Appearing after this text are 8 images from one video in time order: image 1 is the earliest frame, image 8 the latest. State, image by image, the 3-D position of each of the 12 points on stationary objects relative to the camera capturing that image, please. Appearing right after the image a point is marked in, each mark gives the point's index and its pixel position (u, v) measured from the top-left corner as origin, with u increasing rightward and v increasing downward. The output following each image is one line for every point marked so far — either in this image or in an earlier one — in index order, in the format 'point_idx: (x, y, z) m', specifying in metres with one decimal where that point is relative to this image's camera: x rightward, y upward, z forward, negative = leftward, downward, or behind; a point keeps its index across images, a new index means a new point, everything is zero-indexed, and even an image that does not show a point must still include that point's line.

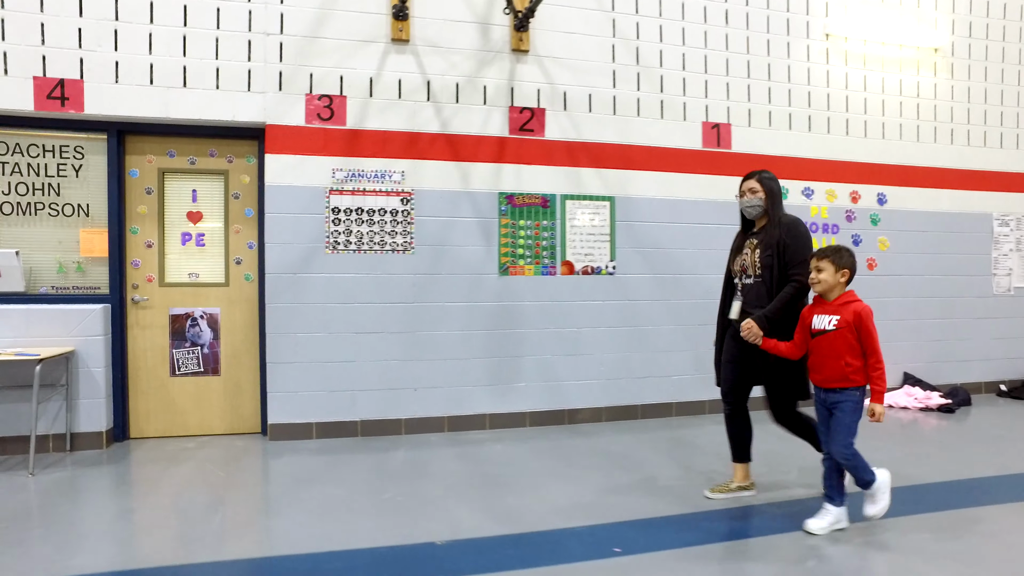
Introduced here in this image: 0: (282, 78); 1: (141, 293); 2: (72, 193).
0: (-1.3, +1.2, +3.5) m
1: (-2.1, 0.0, +3.6) m
2: (-2.4, +0.5, +3.4) m
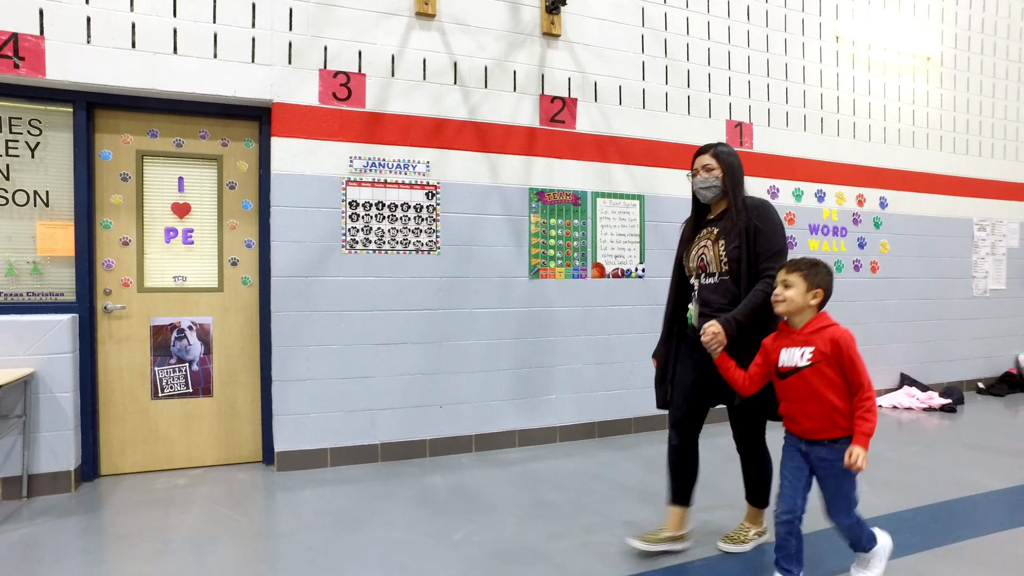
0: (-1.1, +1.2, +3.1) m
1: (-1.9, -0.1, +2.9) m
2: (-2.2, +0.5, +2.8) m
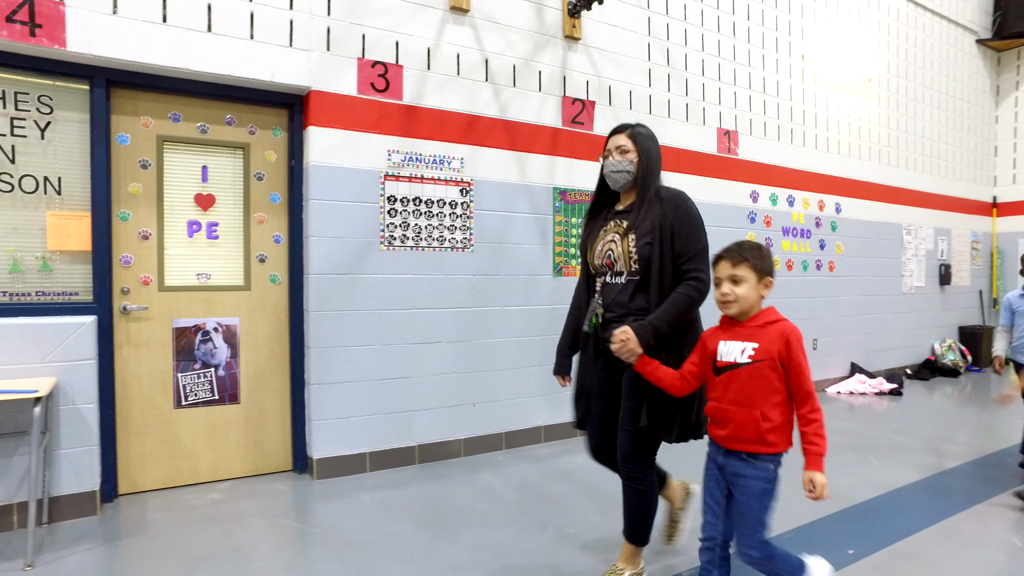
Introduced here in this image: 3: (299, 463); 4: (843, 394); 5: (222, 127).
0: (-0.8, +1.2, +2.9) m
1: (-1.6, 0.0, +2.7) m
2: (-1.9, +0.5, +2.5) m
3: (-1.0, -0.8, +3.0) m
4: (+2.6, -0.8, +5.0) m
5: (-1.3, +0.7, +2.8) m
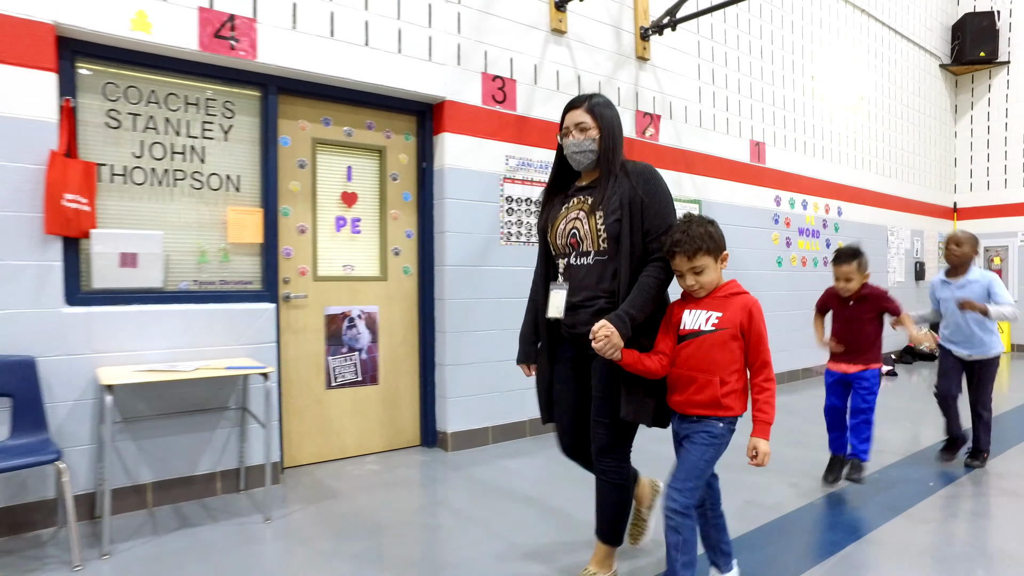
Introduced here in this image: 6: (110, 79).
0: (-0.3, +1.2, +3.2) m
1: (-1.0, 0.0, +2.9) m
2: (-1.3, +0.6, +2.7) m
3: (-0.4, -0.8, +3.3) m
4: (+3.0, -0.8, +5.6) m
5: (-0.7, +0.8, +3.1) m
6: (-1.6, +0.8, +2.5) m
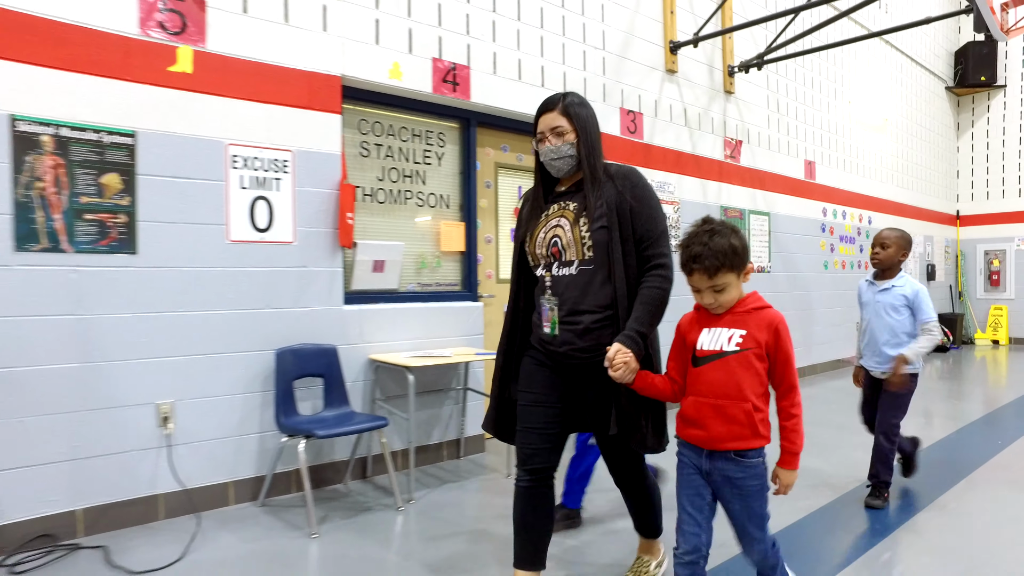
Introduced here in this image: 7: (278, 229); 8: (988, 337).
0: (+0.6, +1.2, +3.8) m
1: (-0.2, 0.0, +3.5) m
2: (-0.4, +0.5, +3.2) m
3: (+0.4, -0.8, +3.8) m
4: (+3.7, -0.8, +6.4) m
5: (+0.1, +0.8, +3.7) m
6: (-0.7, +0.8, +3.0) m
7: (-1.0, +0.3, +2.6) m
8: (+5.9, -0.6, +7.6) m
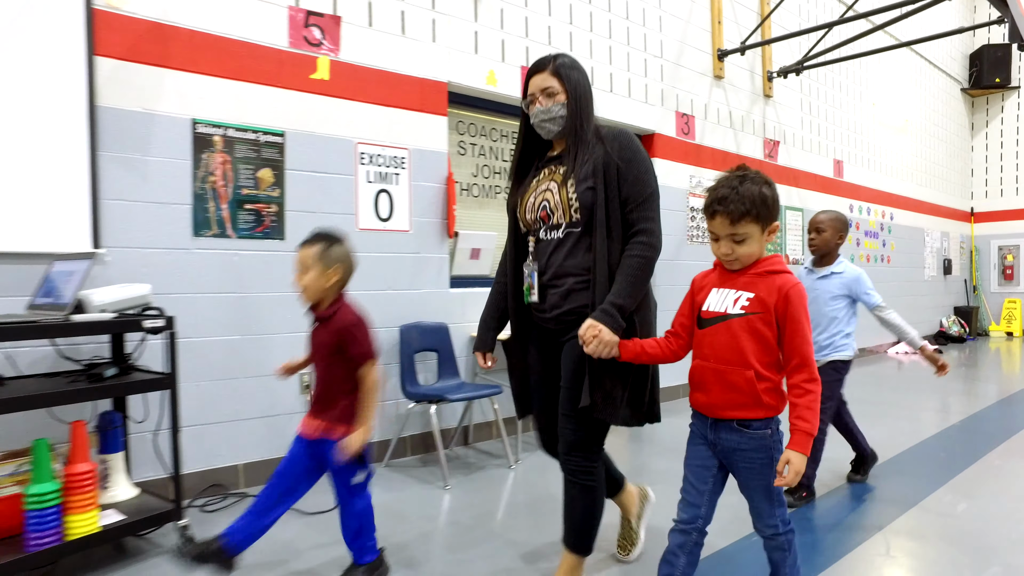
0: (+1.0, +1.3, +4.2) m
1: (+0.3, +0.1, +3.8) m
2: (0.0, +0.6, +3.5) m
3: (+0.8, -0.7, +4.2) m
4: (+4.1, -0.7, +6.7) m
5: (+0.5, +0.8, +4.0) m
6: (-0.3, +0.9, +3.3) m
7: (-0.5, +0.3, +2.9) m
8: (+6.3, -0.5, +8.0) m
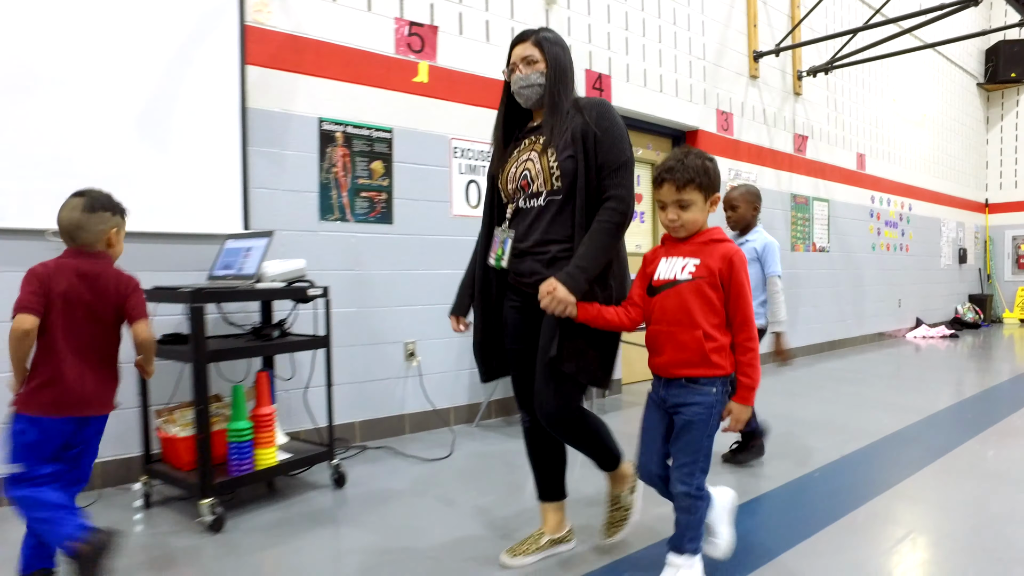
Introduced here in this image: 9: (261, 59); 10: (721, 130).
0: (+1.4, +1.4, +4.5) m
1: (+0.7, +0.2, +4.1) m
2: (+0.4, +0.7, +3.9) m
3: (+1.2, -0.6, +4.5) m
4: (+4.5, -0.6, +7.0) m
5: (+0.9, +1.0, +4.3) m
6: (+0.1, +1.0, +3.7) m
7: (-0.2, +0.4, +3.3) m
8: (+6.7, -0.4, +8.3) m
9: (-1.1, +1.0, +2.6) m
10: (+1.5, +1.2, +4.6) m
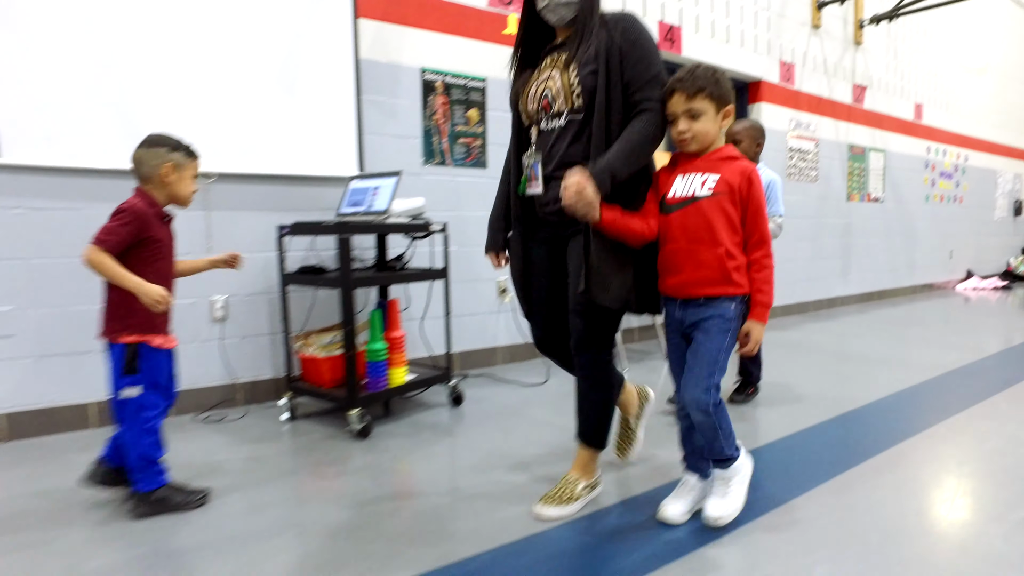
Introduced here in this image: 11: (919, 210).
0: (+1.9, +1.8, +4.6) m
1: (+1.2, +0.5, +4.3) m
2: (+0.9, +1.1, +4.0) m
3: (+1.7, -0.2, +4.7) m
4: (+5.1, 0.0, +7.1) m
5: (+1.4, +1.3, +4.4) m
6: (+0.6, +1.3, +3.8) m
7: (+0.3, +0.7, +3.5) m
8: (+7.3, +0.2, +8.2) m
9: (-0.6, +1.2, +2.8) m
10: (+2.0, +1.6, +4.7) m
11: (+4.2, +0.8, +6.4) m
